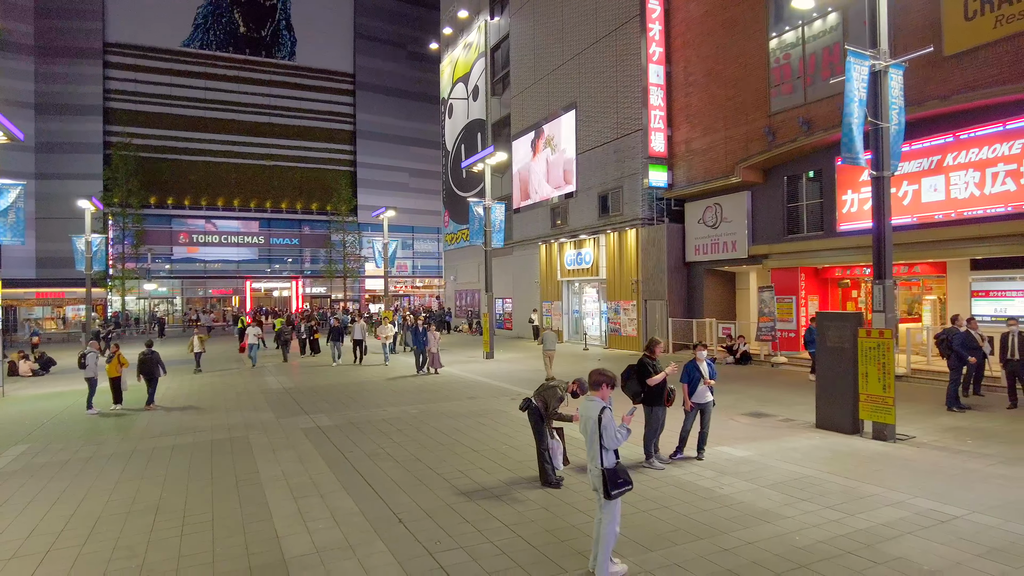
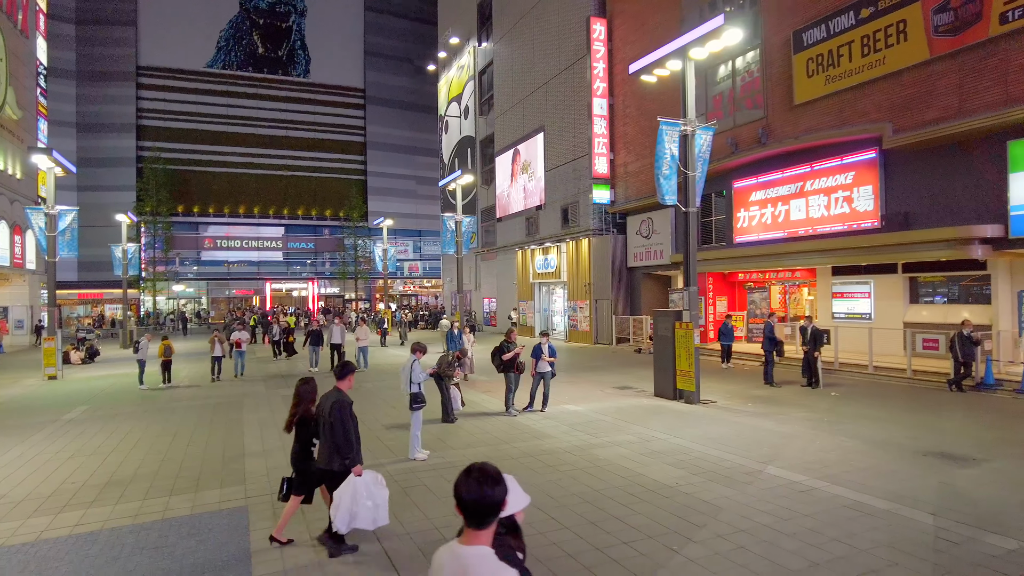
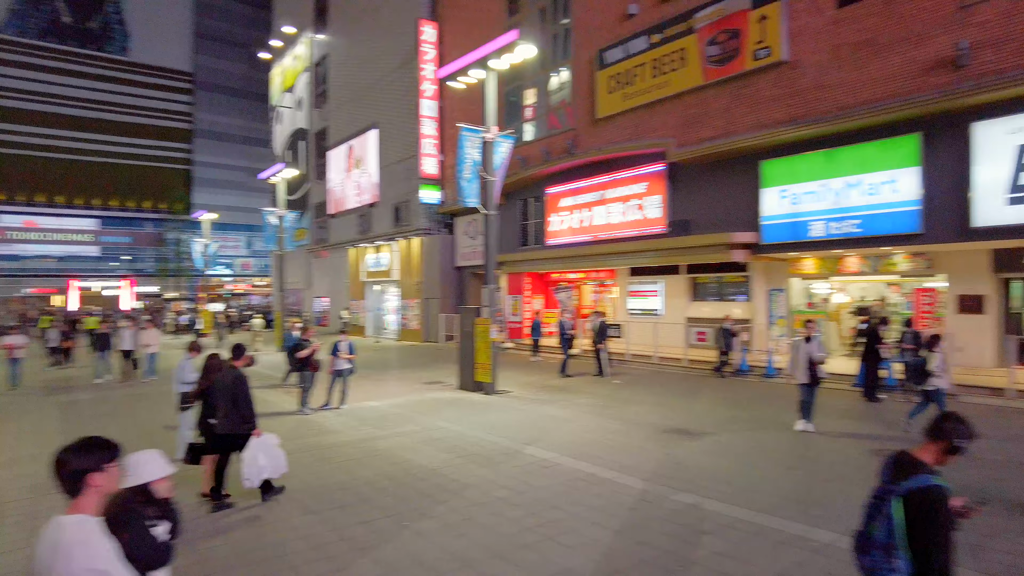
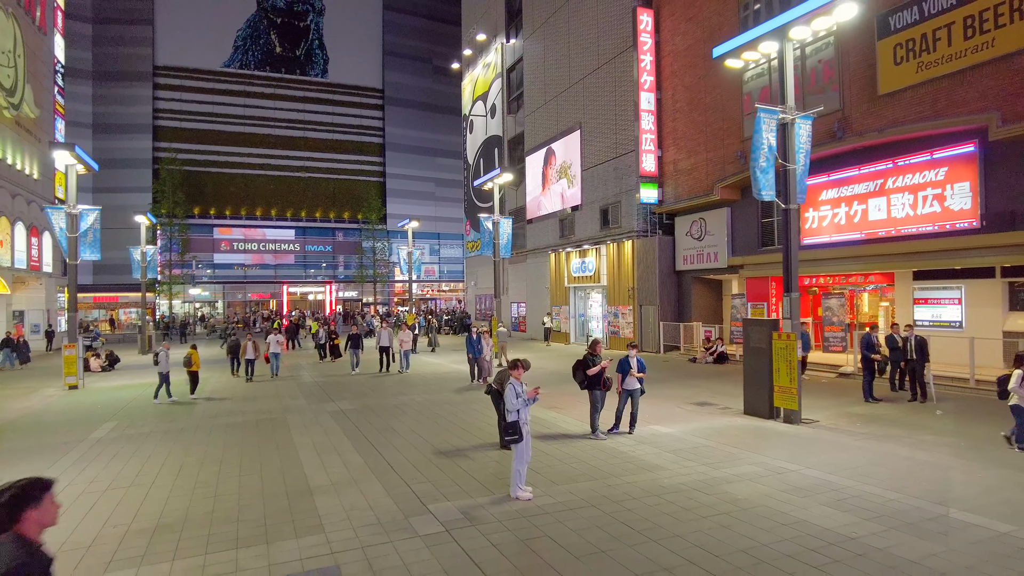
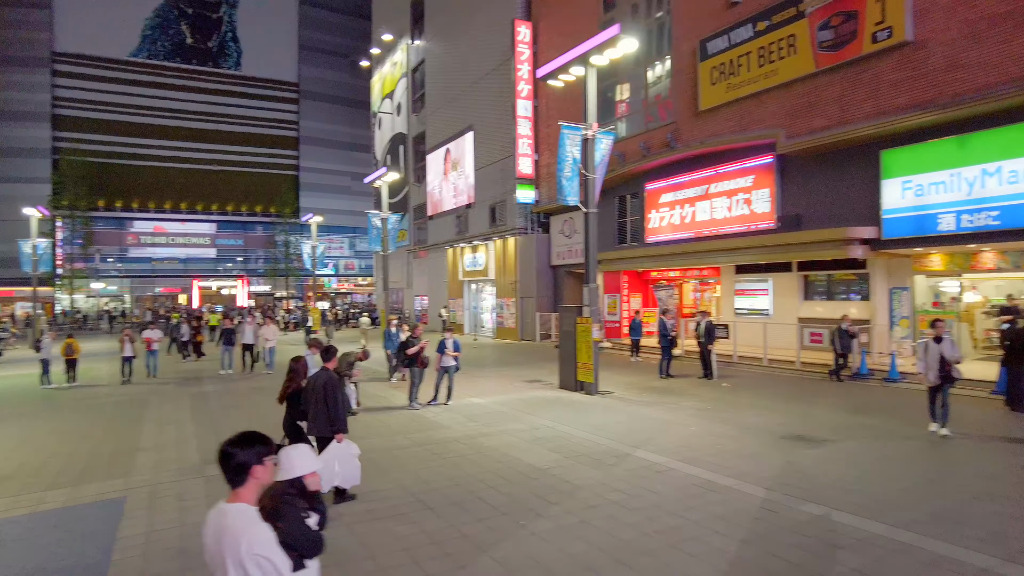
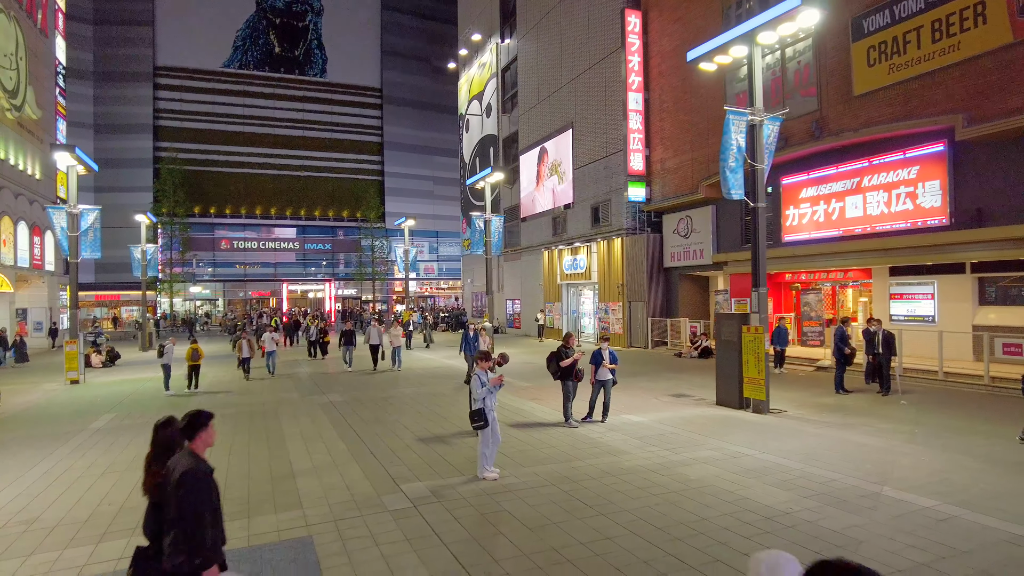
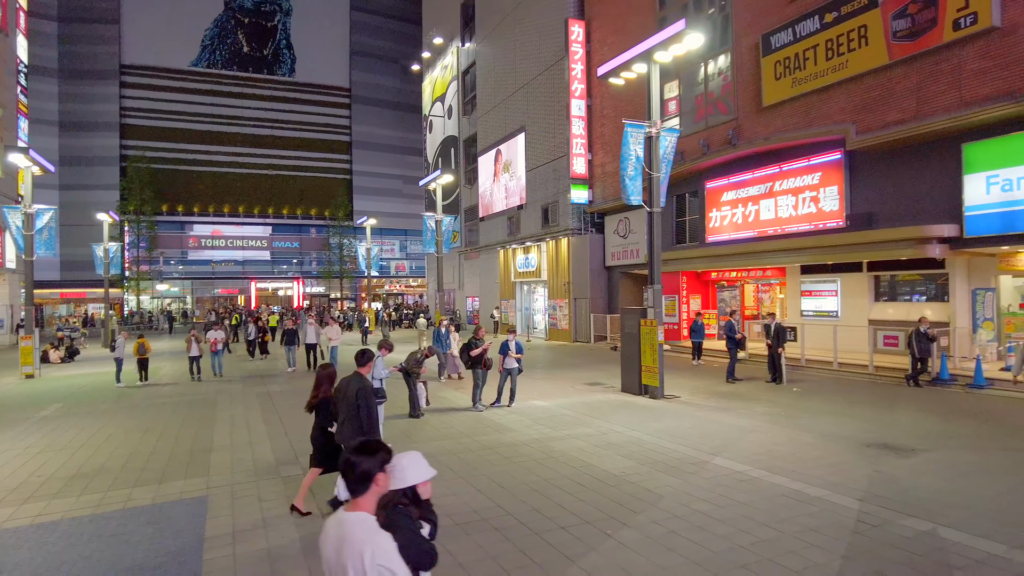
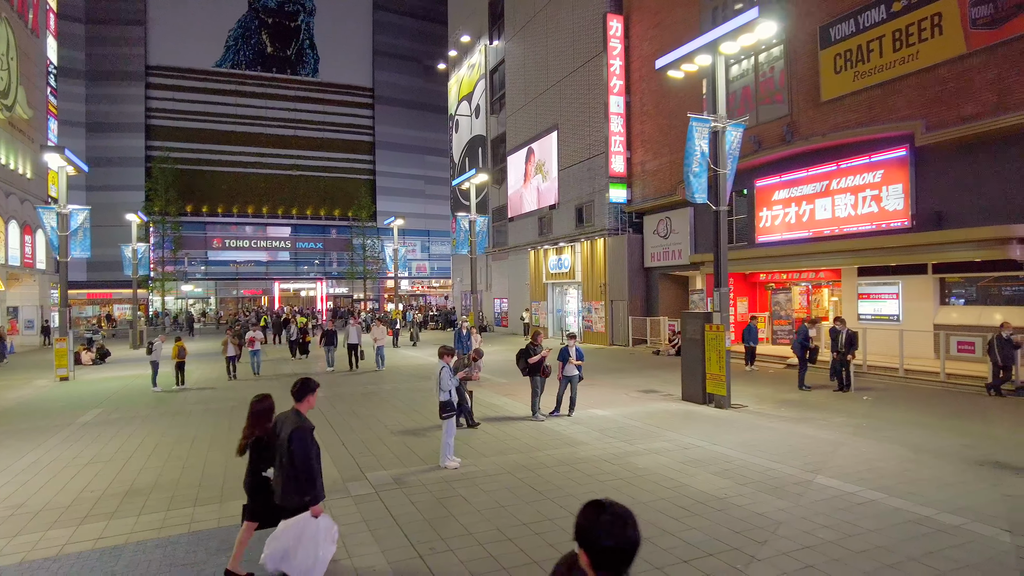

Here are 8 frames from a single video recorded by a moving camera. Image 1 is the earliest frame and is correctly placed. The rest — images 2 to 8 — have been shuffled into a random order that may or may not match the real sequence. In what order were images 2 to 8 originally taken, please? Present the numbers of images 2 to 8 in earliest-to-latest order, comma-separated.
4, 6, 8, 2, 7, 5, 3
